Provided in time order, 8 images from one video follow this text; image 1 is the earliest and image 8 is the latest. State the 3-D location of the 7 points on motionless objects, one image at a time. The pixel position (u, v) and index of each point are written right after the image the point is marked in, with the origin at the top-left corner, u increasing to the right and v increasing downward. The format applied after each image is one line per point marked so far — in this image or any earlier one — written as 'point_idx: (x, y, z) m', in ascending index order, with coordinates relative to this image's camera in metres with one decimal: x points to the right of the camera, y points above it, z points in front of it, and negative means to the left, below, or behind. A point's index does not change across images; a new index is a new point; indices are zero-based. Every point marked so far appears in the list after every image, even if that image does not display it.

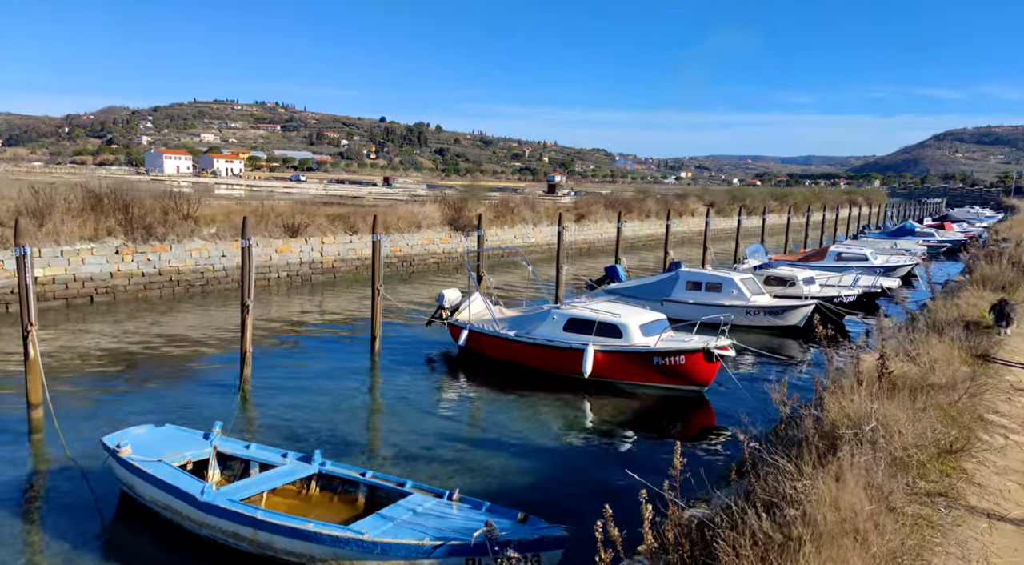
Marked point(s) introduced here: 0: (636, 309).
0: (+2.4, -0.5, +15.5) m
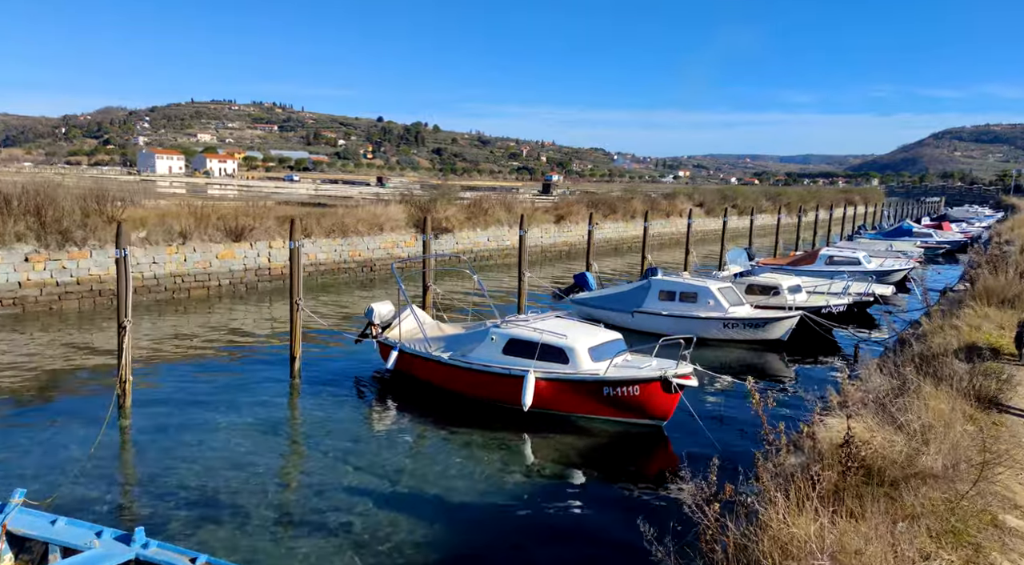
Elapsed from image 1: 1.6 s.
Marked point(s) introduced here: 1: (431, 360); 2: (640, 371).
0: (+1.3, -0.8, +13.4) m
1: (-1.4, -1.4, +13.9) m
2: (+2.0, -1.4, +12.6) m
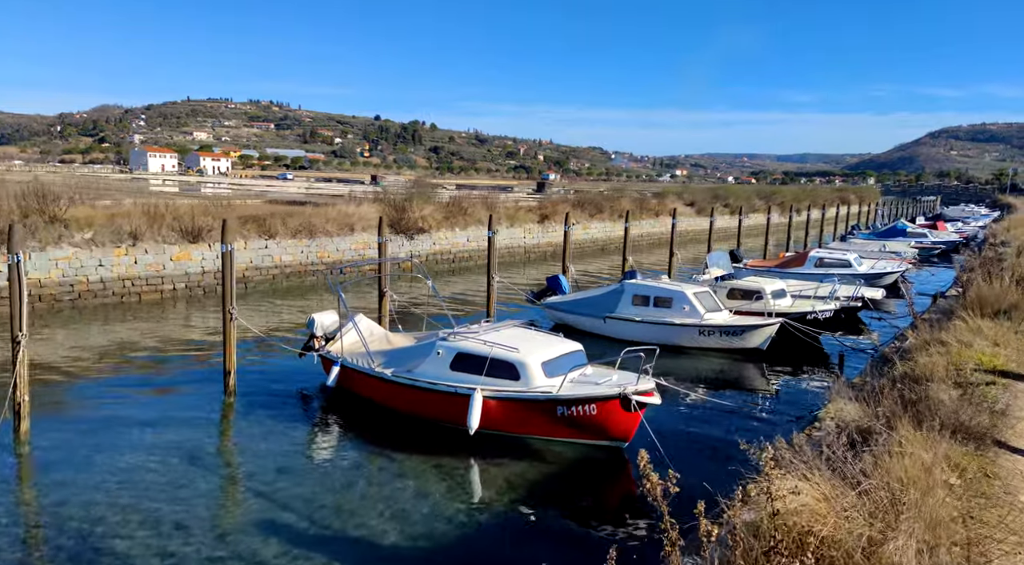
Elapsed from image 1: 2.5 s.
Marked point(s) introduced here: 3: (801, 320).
0: (+0.5, -0.9, +12.2) m
1: (-2.2, -1.5, +12.7) m
2: (+1.2, -1.5, +11.4) m
3: (+7.1, -0.9, +19.7) m
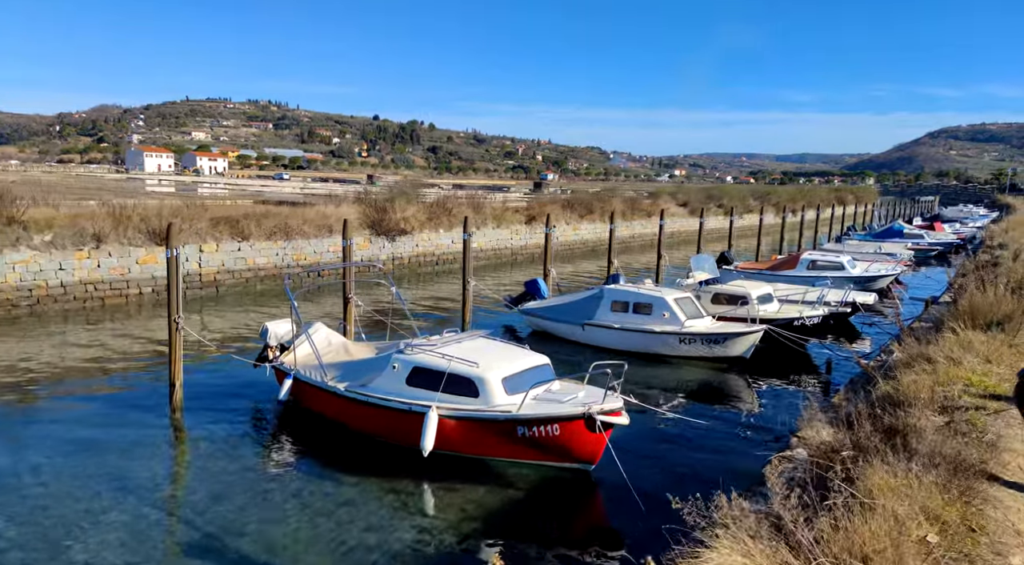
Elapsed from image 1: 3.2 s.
0: (-0.1, -1.0, +11.4) m
1: (-2.8, -1.6, +11.9) m
2: (+0.7, -1.6, +10.6) m
3: (+6.5, -1.1, +18.9) m
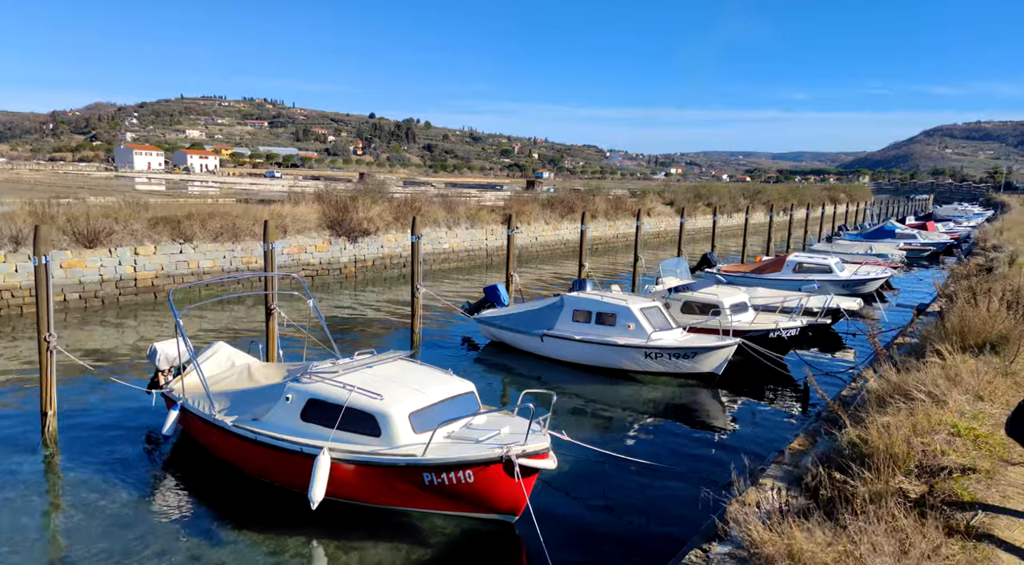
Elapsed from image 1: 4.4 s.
0: (-1.2, -1.2, +9.7) m
1: (-3.9, -1.8, +10.2) m
2: (-0.4, -1.8, +8.9) m
3: (+5.4, -1.2, +17.3) m
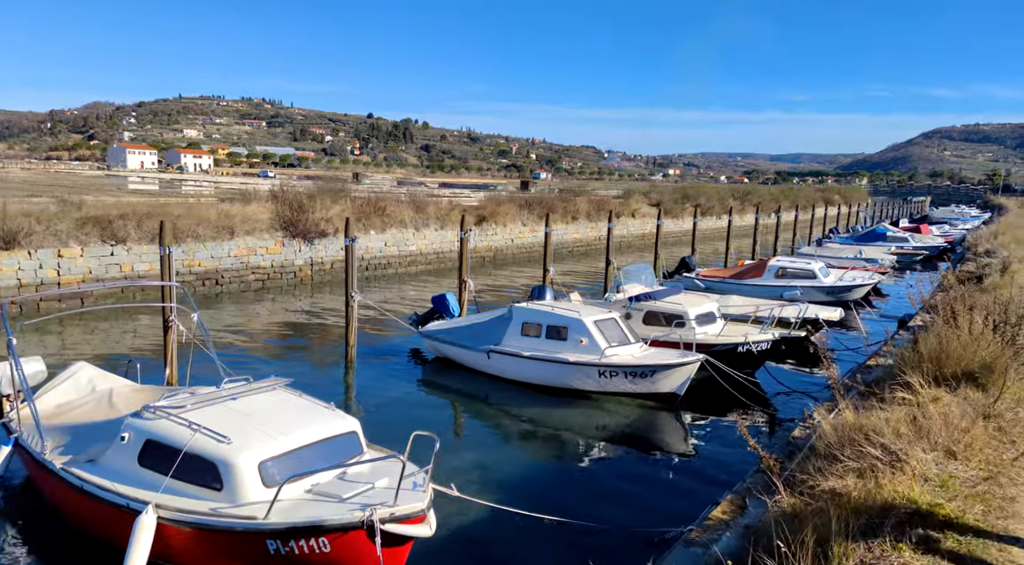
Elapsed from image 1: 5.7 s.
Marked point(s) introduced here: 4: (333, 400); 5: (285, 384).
0: (-2.3, -1.3, +8.1) m
1: (-5.0, -1.9, +8.6) m
2: (-1.6, -2.0, +7.3) m
3: (+4.3, -1.4, +15.6) m
4: (-3.2, -2.1, +14.4) m
5: (-2.7, -1.1, +9.6) m
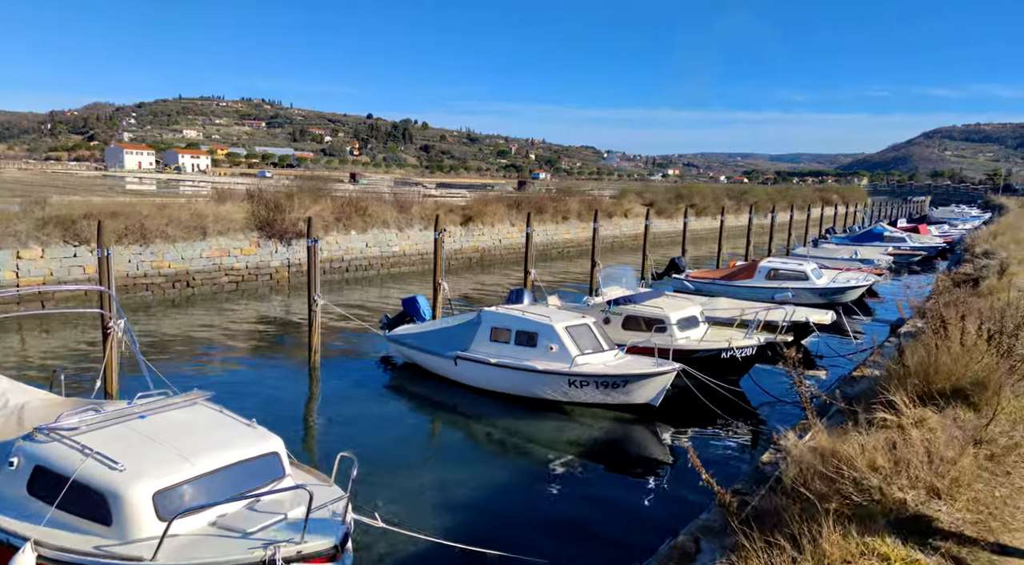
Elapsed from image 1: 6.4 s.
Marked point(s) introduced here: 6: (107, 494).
0: (-2.9, -1.4, +7.3) m
1: (-5.6, -2.0, +7.8) m
2: (-2.1, -2.0, +6.4) m
3: (+3.7, -1.5, +14.8) m
4: (-3.8, -2.2, +13.5) m
5: (-3.3, -1.2, +8.7) m
6: (-3.3, -1.7, +6.6) m
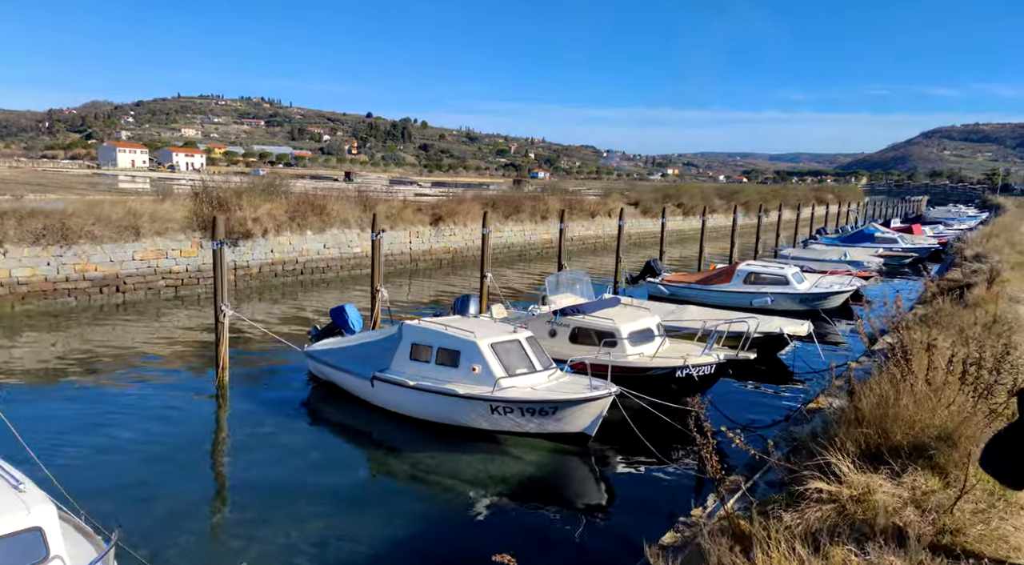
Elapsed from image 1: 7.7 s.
0: (-4.1, -1.5, +5.6) m
1: (-6.8, -2.1, +6.1) m
2: (-3.3, -2.2, +4.7) m
3: (+2.5, -1.6, +13.1) m
4: (-5.0, -2.3, +11.8) m
5: (-4.5, -1.3, +7.0) m
6: (-4.5, -1.9, +4.9) m
